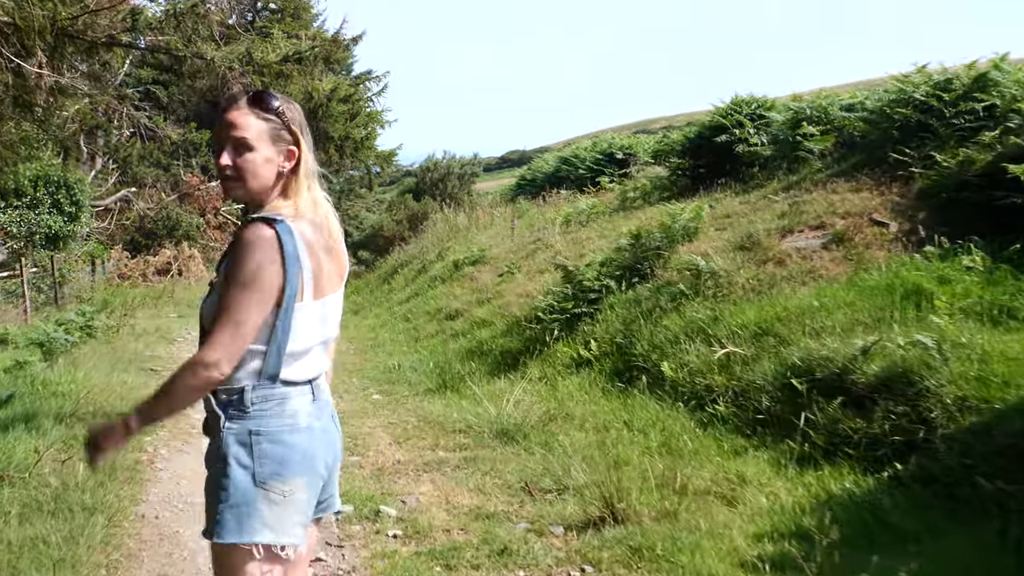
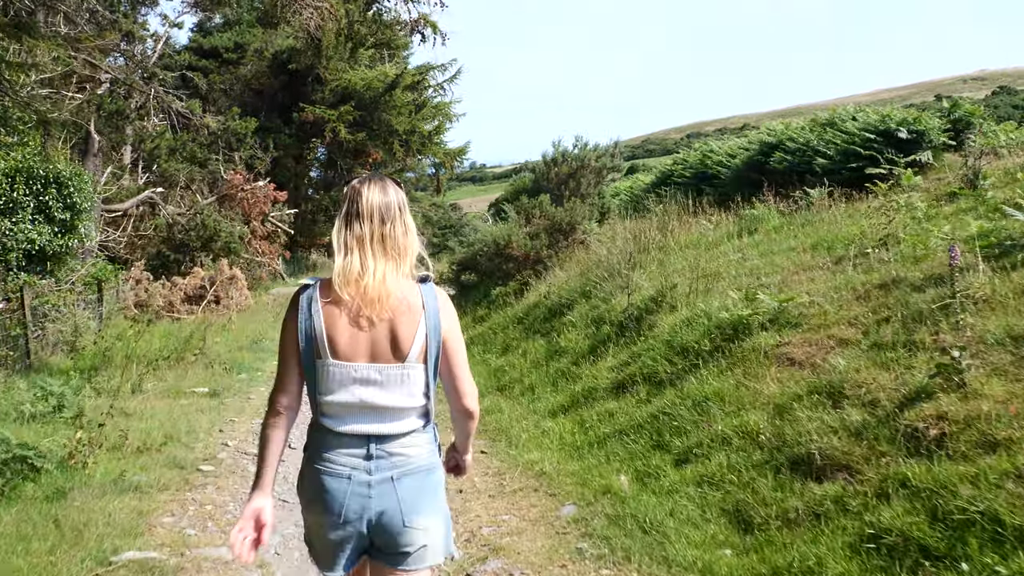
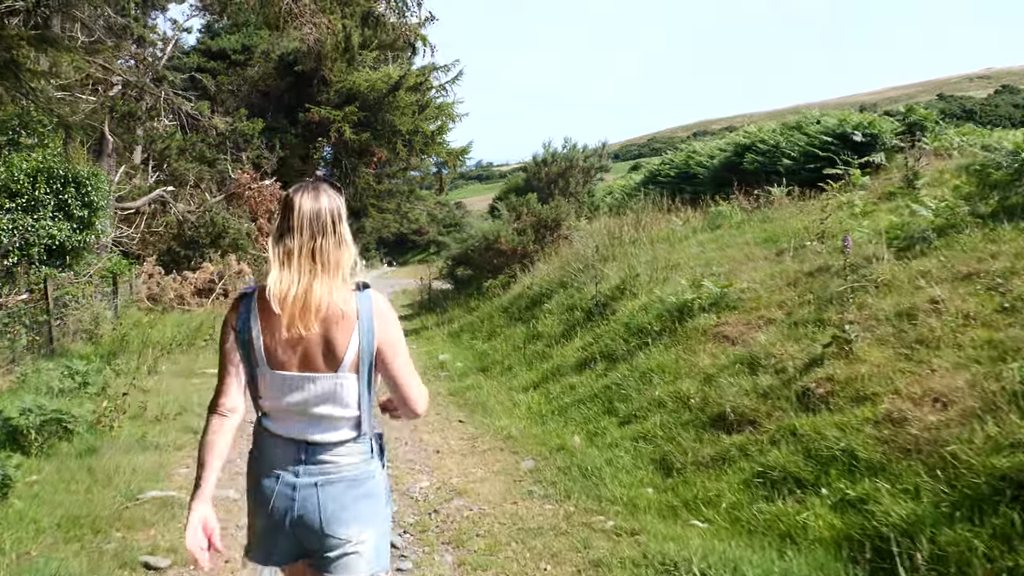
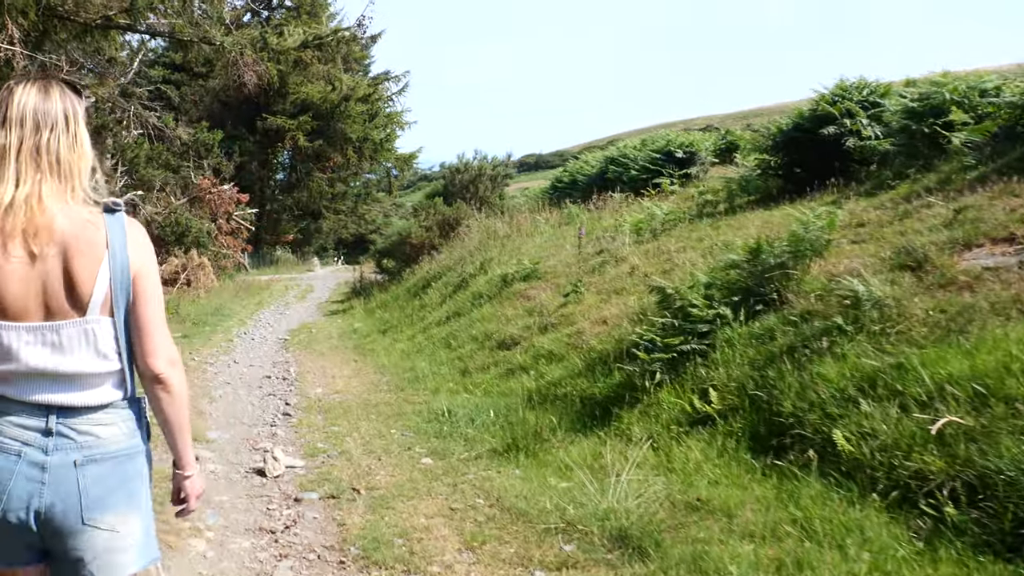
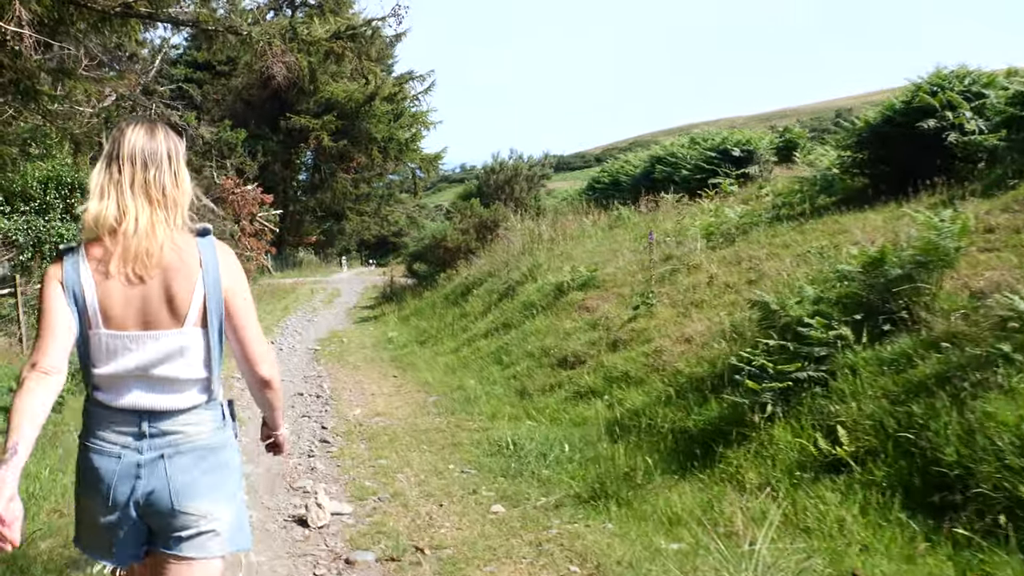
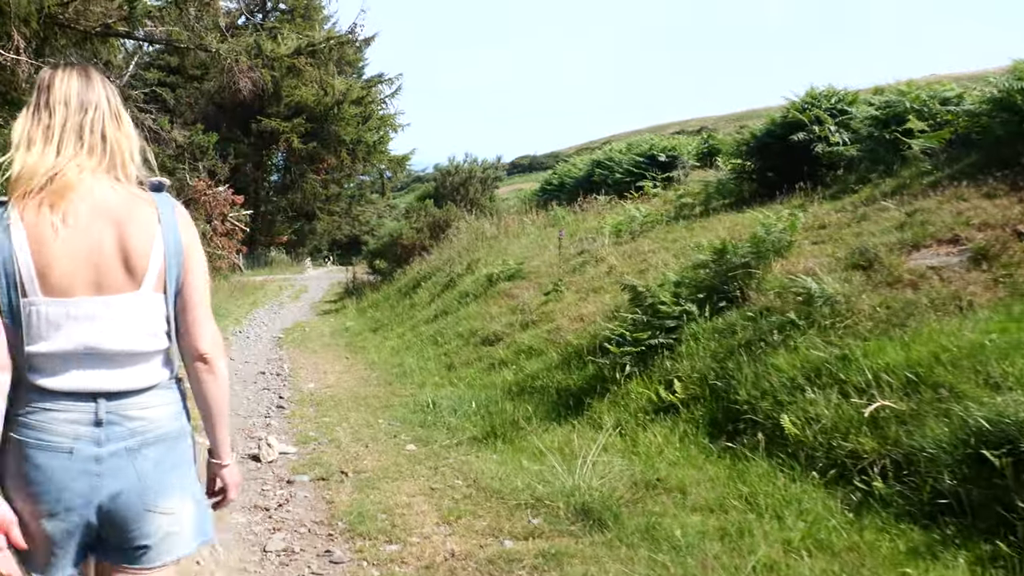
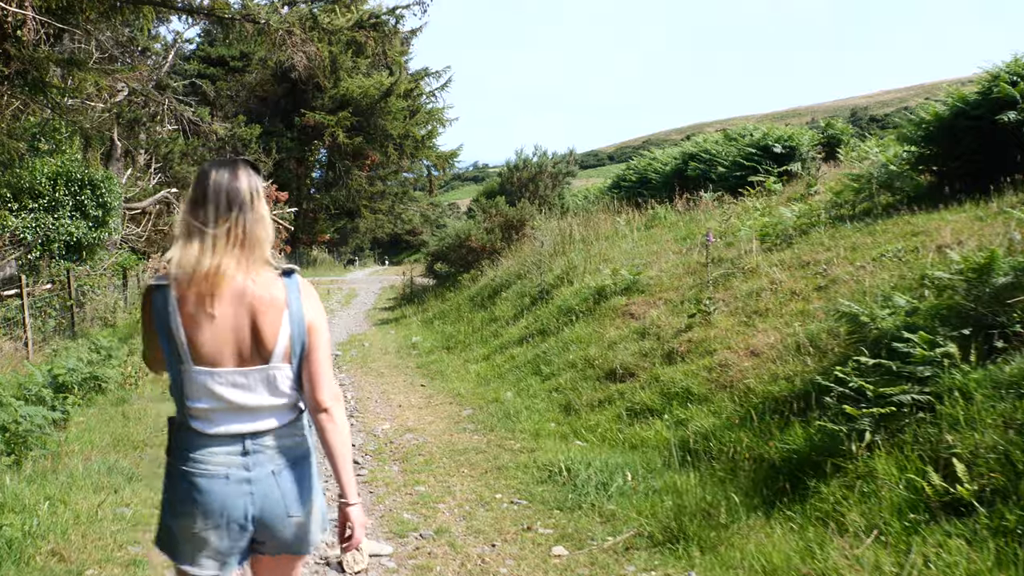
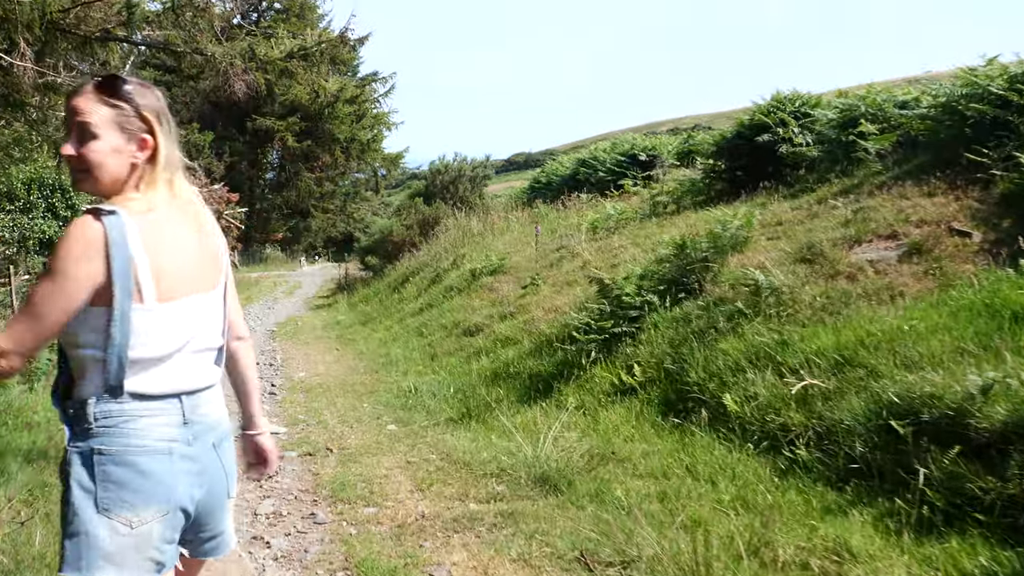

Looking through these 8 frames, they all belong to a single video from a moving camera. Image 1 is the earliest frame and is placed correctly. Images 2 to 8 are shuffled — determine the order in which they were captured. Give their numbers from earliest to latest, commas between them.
8, 6, 4, 5, 7, 3, 2
